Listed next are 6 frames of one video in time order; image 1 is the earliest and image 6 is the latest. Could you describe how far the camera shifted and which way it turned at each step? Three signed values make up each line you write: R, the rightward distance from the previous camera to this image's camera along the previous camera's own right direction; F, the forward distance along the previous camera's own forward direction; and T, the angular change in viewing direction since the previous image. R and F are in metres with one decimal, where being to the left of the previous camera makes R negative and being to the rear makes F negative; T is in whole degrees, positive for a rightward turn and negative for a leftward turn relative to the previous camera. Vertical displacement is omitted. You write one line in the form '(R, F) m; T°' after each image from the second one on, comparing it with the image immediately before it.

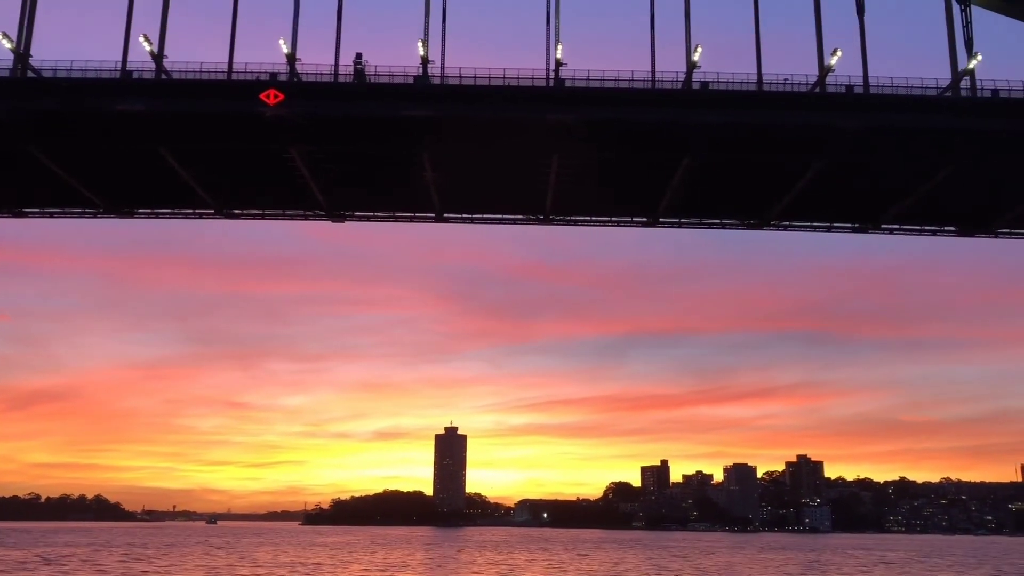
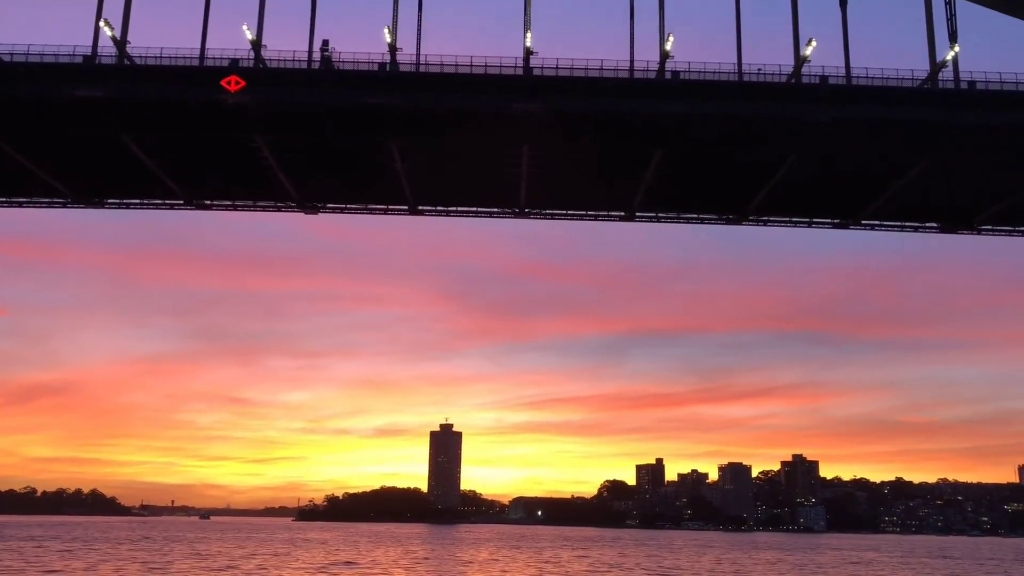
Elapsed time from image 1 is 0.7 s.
(+1.2, +0.7) m; 0°
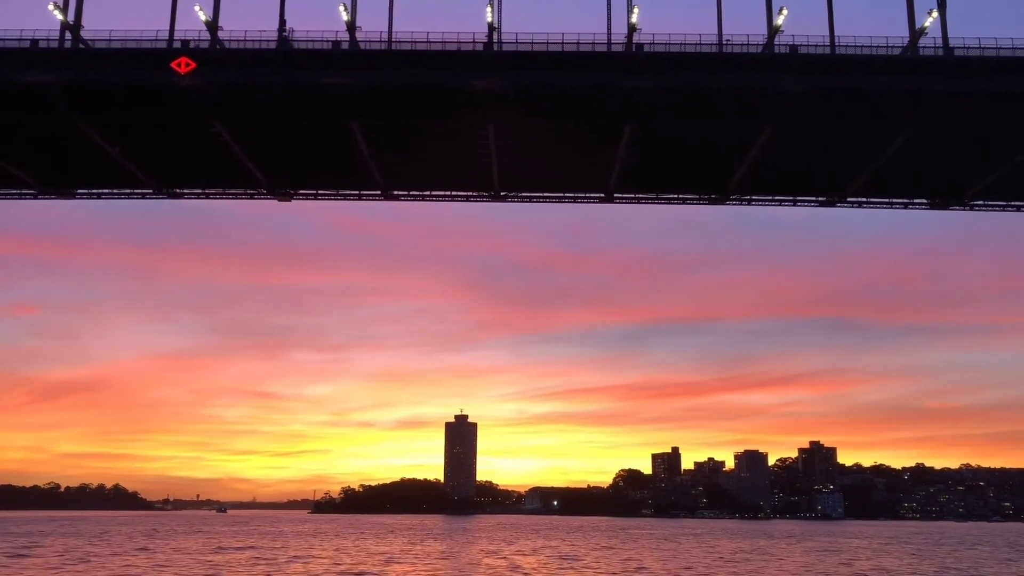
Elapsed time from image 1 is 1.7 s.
(+1.8, +1.1) m; -1°
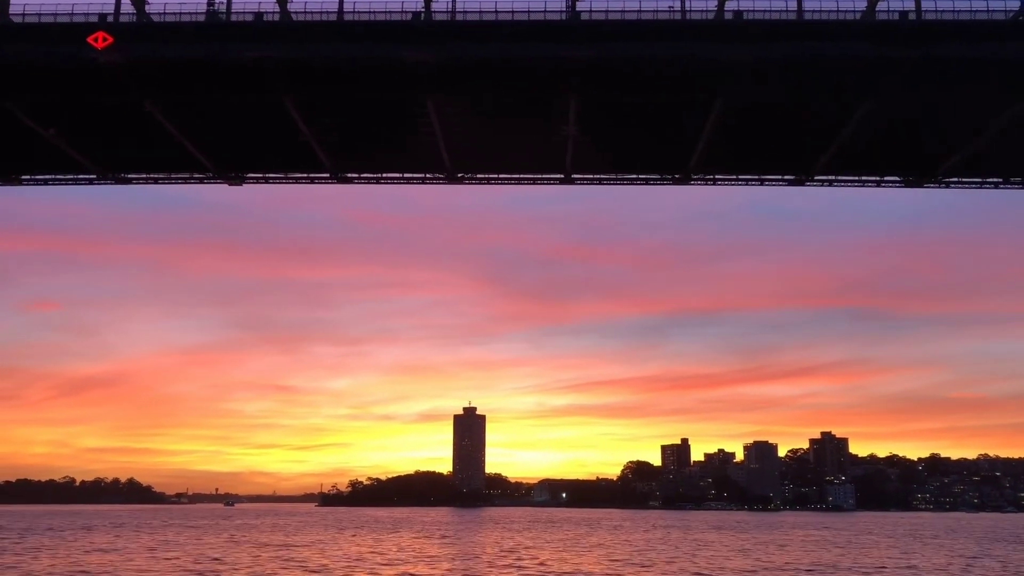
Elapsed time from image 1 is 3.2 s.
(+2.5, +1.6) m; -1°
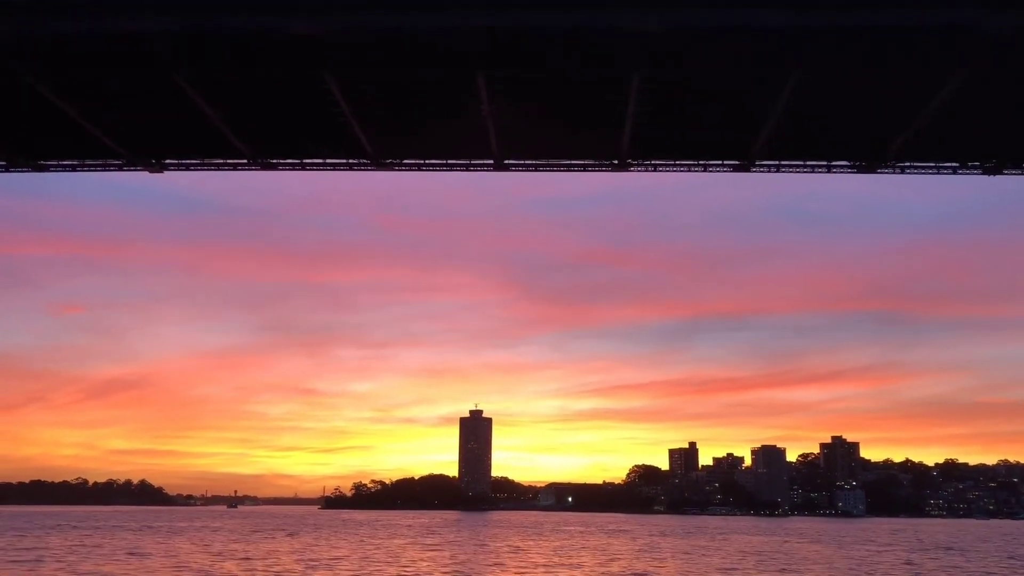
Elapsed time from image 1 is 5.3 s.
(+3.6, +2.3) m; -1°
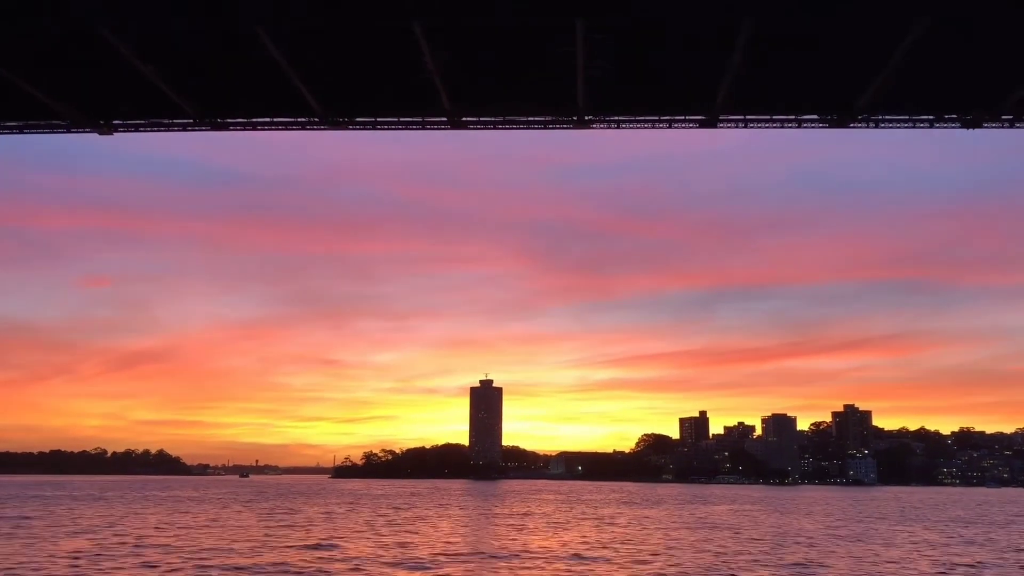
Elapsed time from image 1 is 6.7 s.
(+2.3, +1.5) m; -1°
